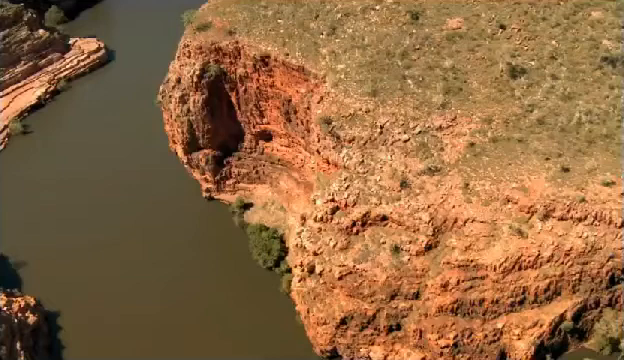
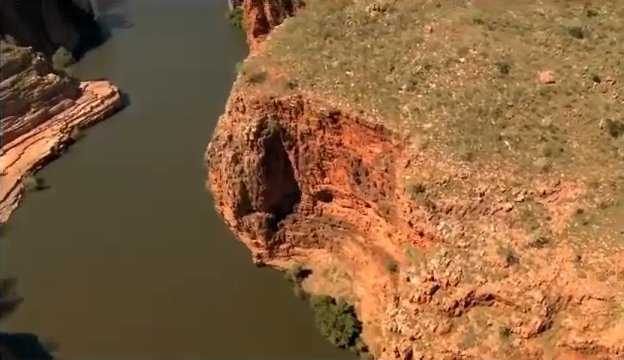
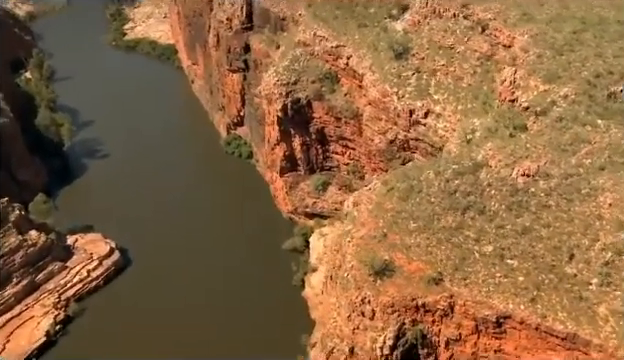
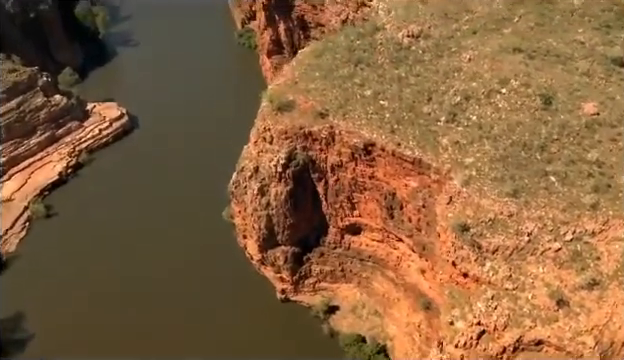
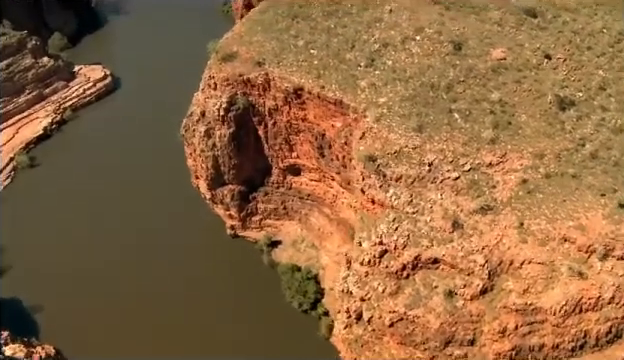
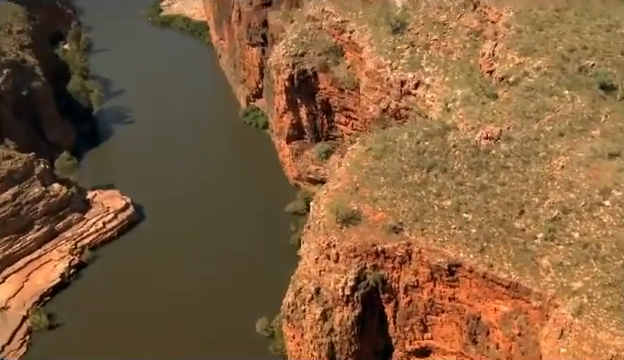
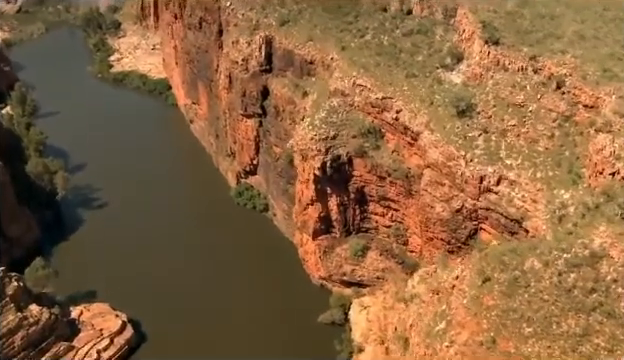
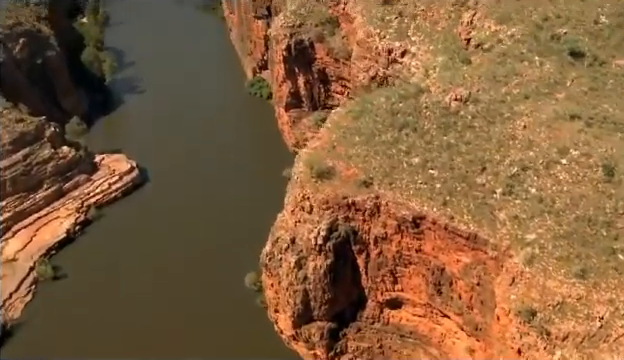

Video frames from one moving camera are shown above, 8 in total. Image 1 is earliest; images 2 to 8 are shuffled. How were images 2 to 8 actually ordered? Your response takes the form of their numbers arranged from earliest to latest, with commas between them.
5, 2, 4, 8, 6, 3, 7
